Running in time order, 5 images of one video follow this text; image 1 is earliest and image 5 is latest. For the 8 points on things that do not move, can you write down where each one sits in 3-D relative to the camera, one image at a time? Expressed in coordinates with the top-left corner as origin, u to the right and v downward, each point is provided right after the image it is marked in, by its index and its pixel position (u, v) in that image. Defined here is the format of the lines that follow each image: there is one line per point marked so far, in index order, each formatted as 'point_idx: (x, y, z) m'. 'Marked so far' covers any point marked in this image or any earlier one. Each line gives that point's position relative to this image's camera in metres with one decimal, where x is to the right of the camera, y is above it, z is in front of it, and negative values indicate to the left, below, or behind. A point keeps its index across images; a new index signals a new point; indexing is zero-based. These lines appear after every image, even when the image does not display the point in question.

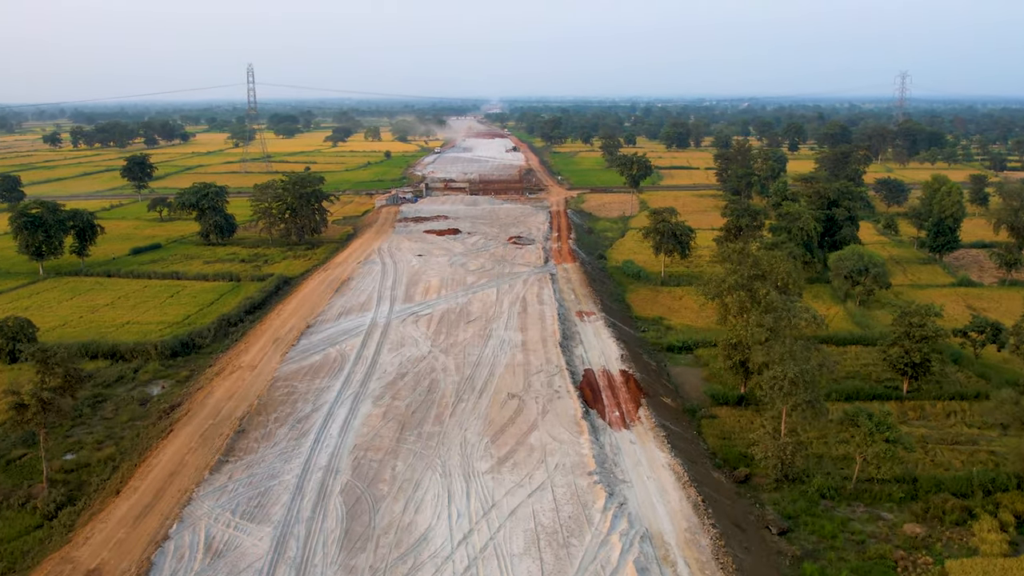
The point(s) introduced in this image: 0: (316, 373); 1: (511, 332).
0: (-4.2, -1.8, +15.7) m
1: (0.0, -1.1, +18.1) m
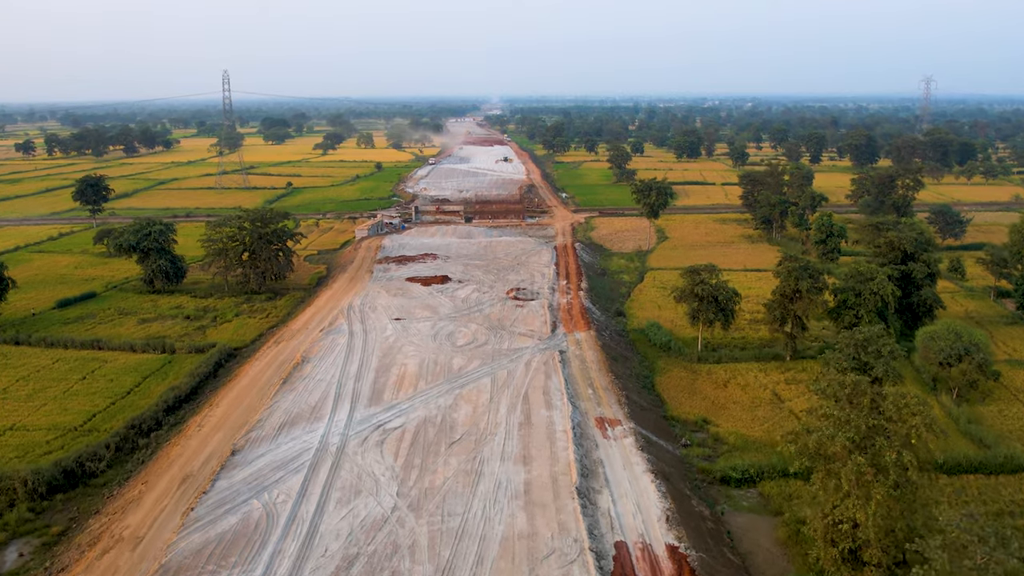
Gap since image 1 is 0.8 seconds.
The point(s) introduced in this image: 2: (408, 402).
0: (-4.2, -3.9, +10.8) m
1: (-0.1, -3.2, +13.2) m
2: (-2.2, -2.4, +15.8) m
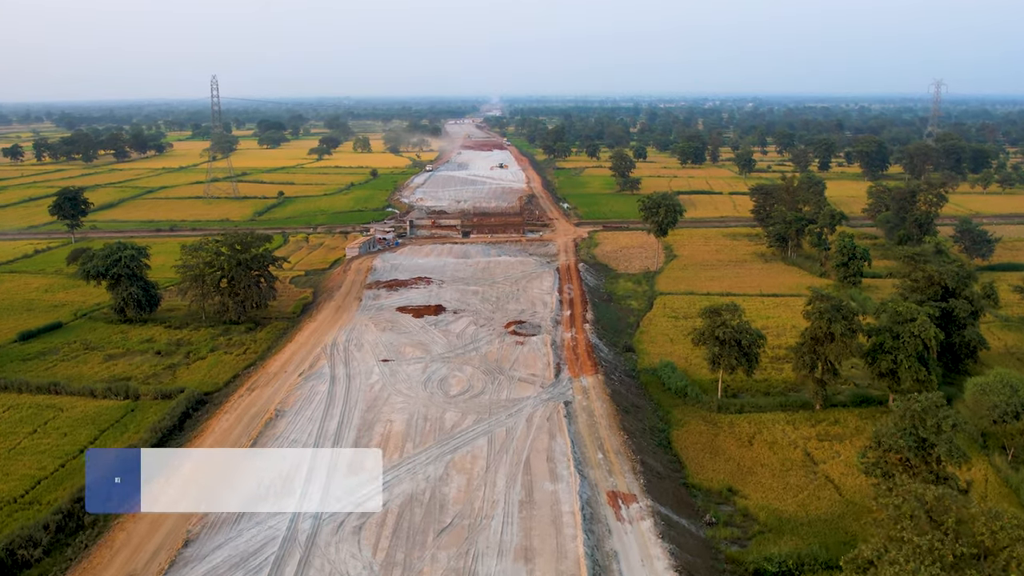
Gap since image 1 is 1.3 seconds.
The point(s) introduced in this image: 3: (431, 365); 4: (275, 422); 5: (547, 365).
0: (-4.2, -4.9, +8.8) m
1: (-0.1, -4.2, +11.2) m
2: (-2.2, -3.4, +13.8) m
3: (-2.1, -2.0, +19.1) m
4: (-5.2, -2.8, +16.2) m
5: (+0.9, -2.0, +19.0) m
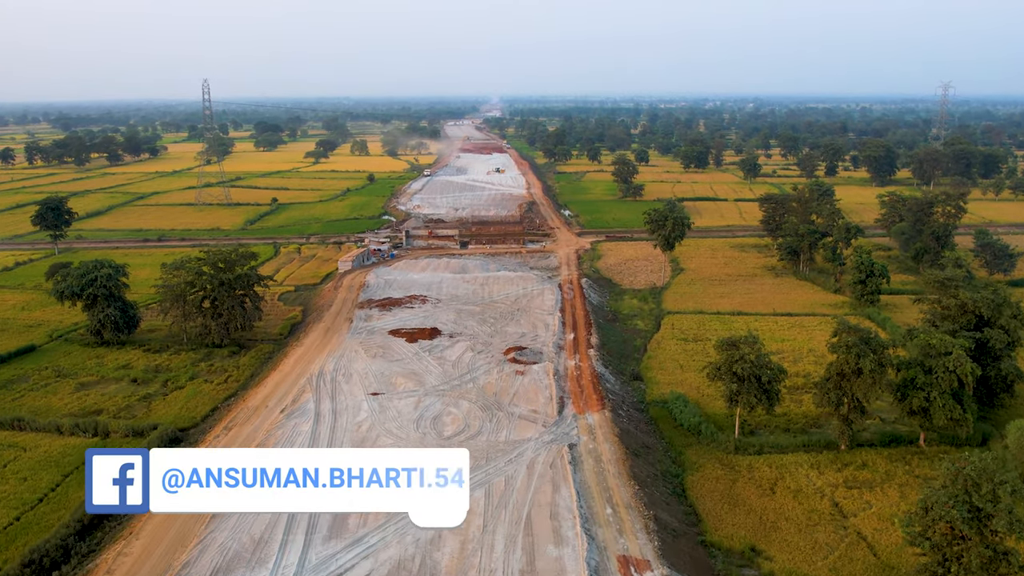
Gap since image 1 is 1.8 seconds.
0: (-4.2, -5.6, +7.4) m
1: (-0.1, -4.9, +9.8) m
2: (-2.2, -4.1, +12.4) m
3: (-2.1, -2.6, +17.7) m
4: (-5.2, -3.5, +14.8) m
5: (+0.9, -2.7, +17.6) m
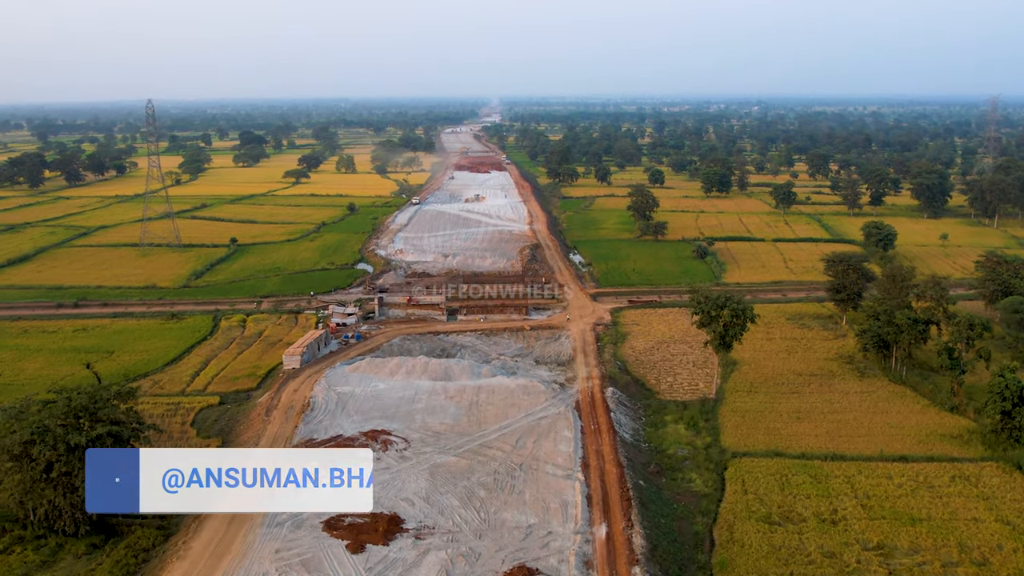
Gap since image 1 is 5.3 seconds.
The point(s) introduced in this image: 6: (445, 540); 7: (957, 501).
0: (-4.2, -9.0, -0.3) m
1: (-0.1, -8.2, +2.2) m
2: (-2.2, -7.5, +4.7) m
3: (-2.1, -6.0, +10.1) m
4: (-5.2, -6.9, +7.1) m
5: (+0.9, -6.1, +10.0) m
6: (-1.3, -4.8, +14.4) m
7: (+10.2, -4.8, +16.8) m
